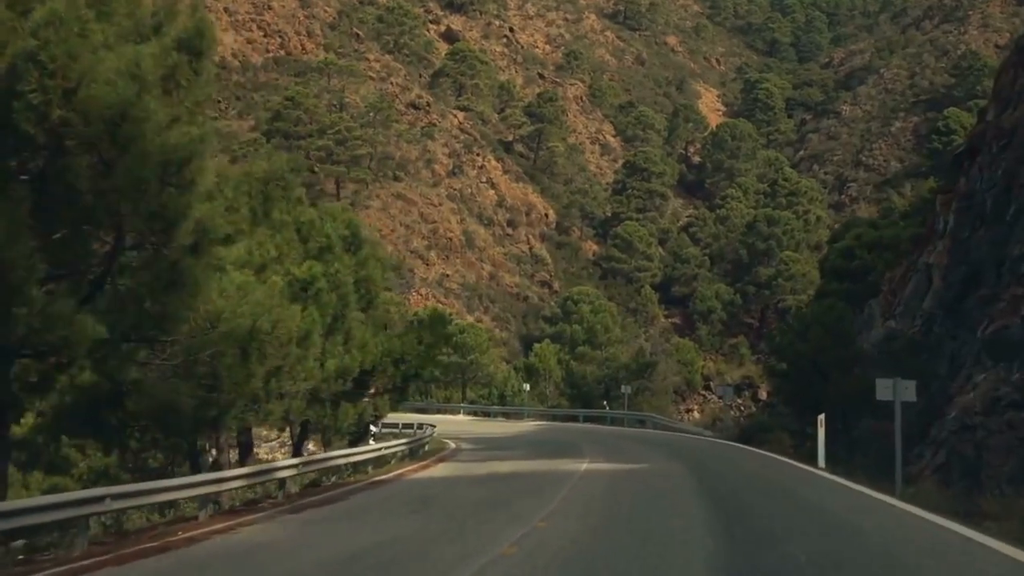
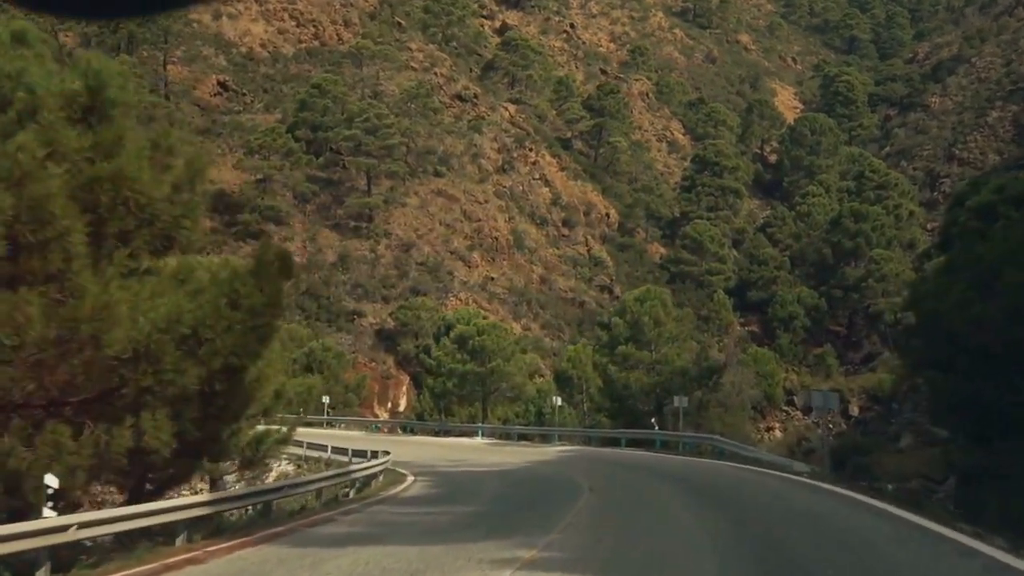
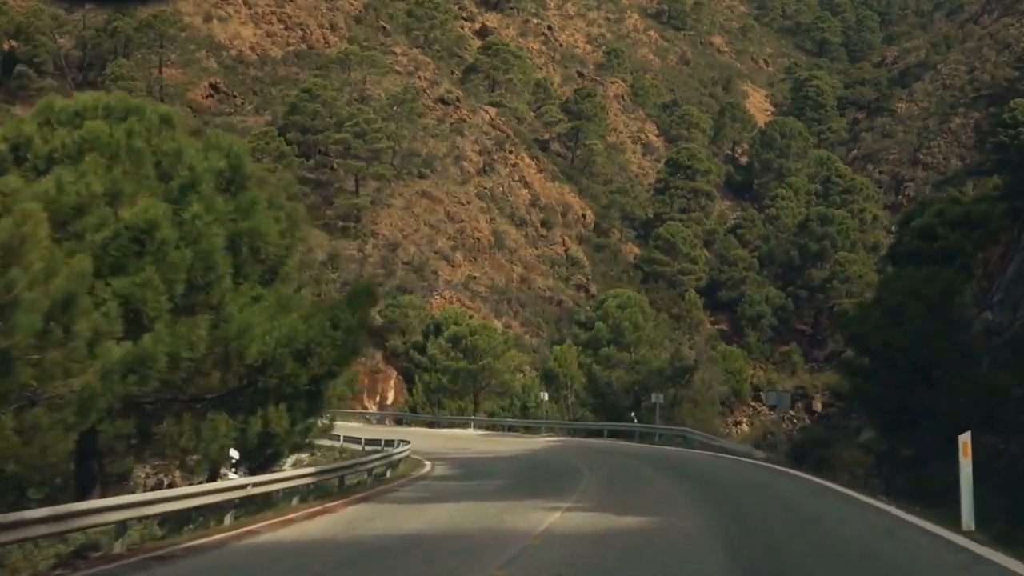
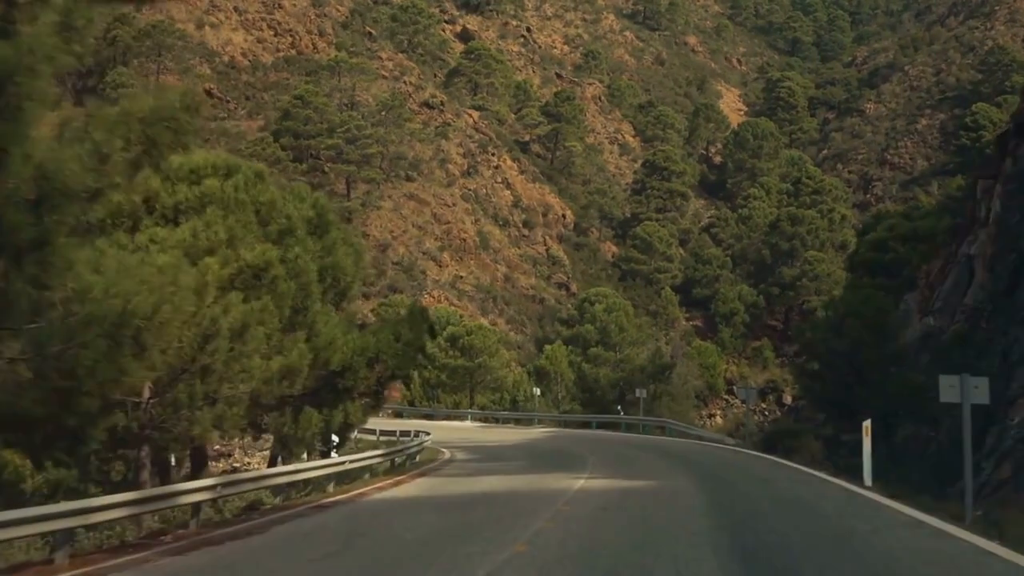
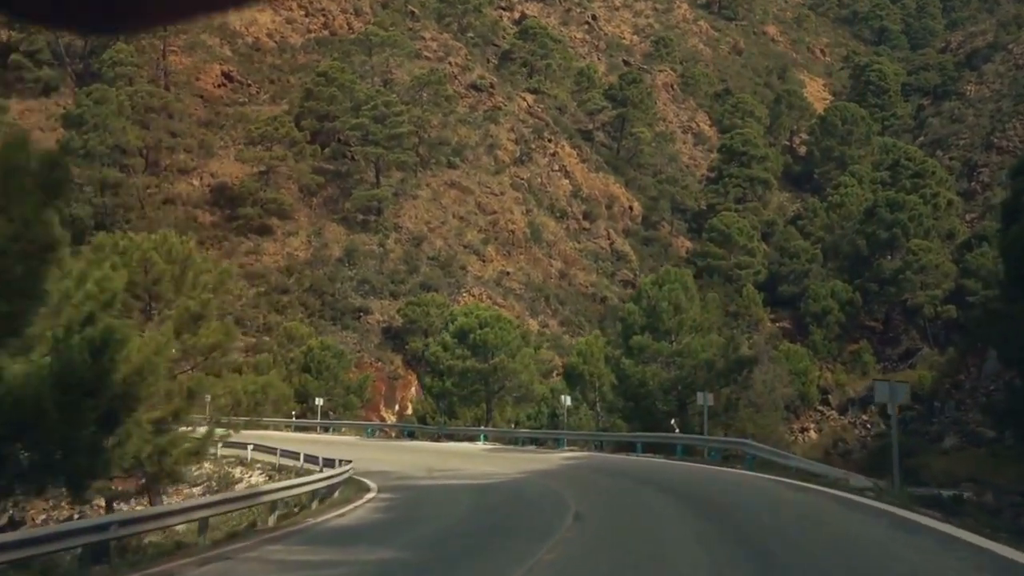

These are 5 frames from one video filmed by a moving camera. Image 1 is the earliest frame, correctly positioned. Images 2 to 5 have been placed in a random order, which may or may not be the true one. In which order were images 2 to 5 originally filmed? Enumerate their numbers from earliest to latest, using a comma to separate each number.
4, 3, 2, 5
